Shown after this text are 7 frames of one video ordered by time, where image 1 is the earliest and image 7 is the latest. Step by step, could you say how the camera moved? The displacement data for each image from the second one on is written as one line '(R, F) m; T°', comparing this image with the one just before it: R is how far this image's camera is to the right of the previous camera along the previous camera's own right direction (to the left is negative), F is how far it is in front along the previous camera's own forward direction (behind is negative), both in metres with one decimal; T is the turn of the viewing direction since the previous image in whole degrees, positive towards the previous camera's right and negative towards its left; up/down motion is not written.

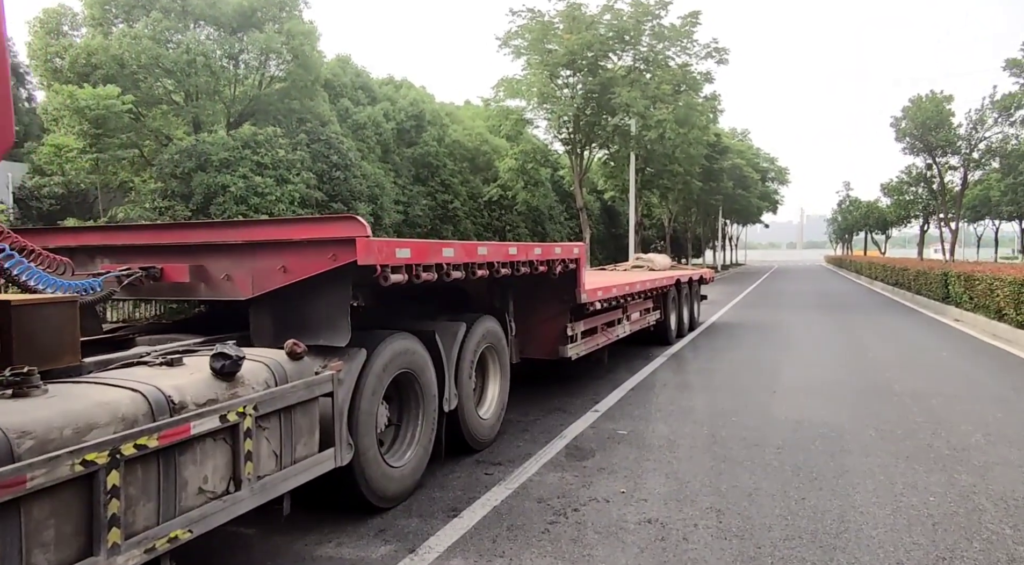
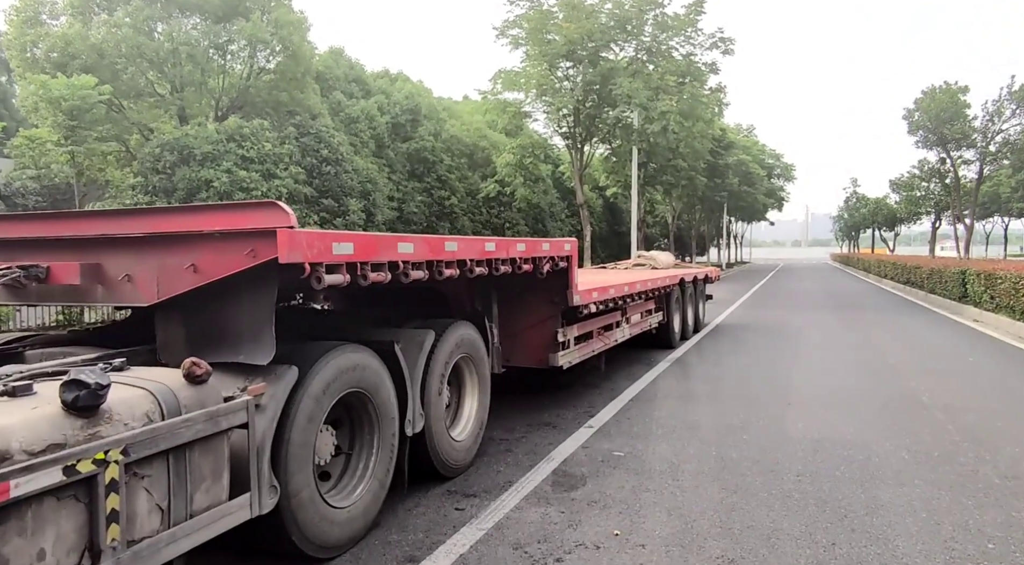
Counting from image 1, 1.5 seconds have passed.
(+0.2, +0.8) m; 0°
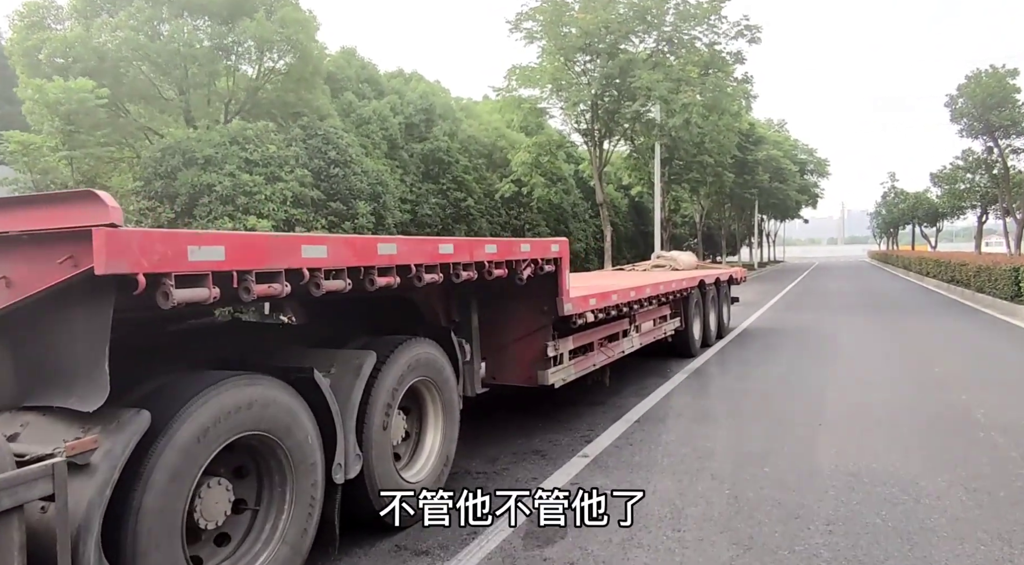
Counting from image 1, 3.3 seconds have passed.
(+0.4, +0.9) m; -3°
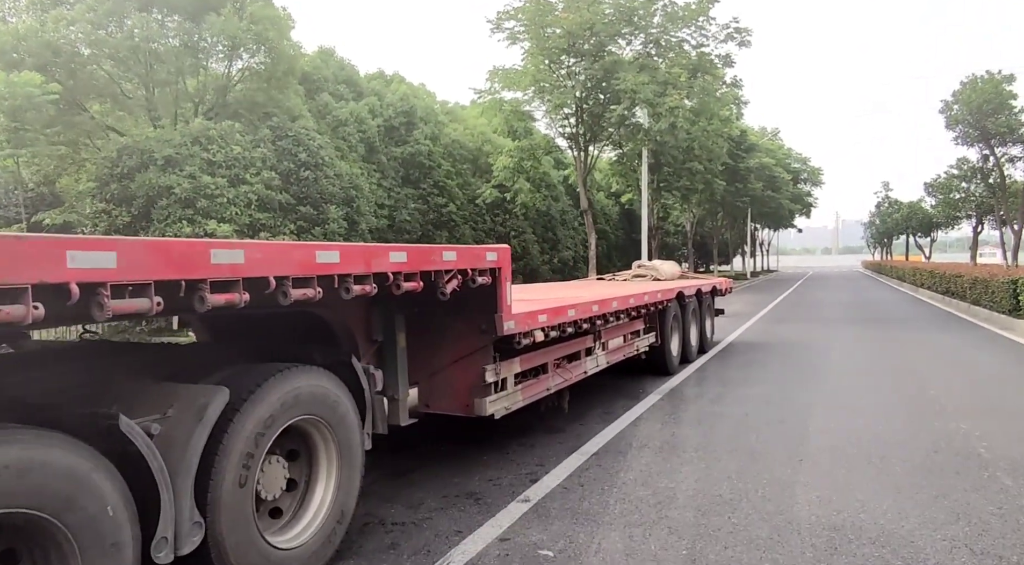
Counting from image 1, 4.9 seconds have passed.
(+0.5, +0.8) m; 0°
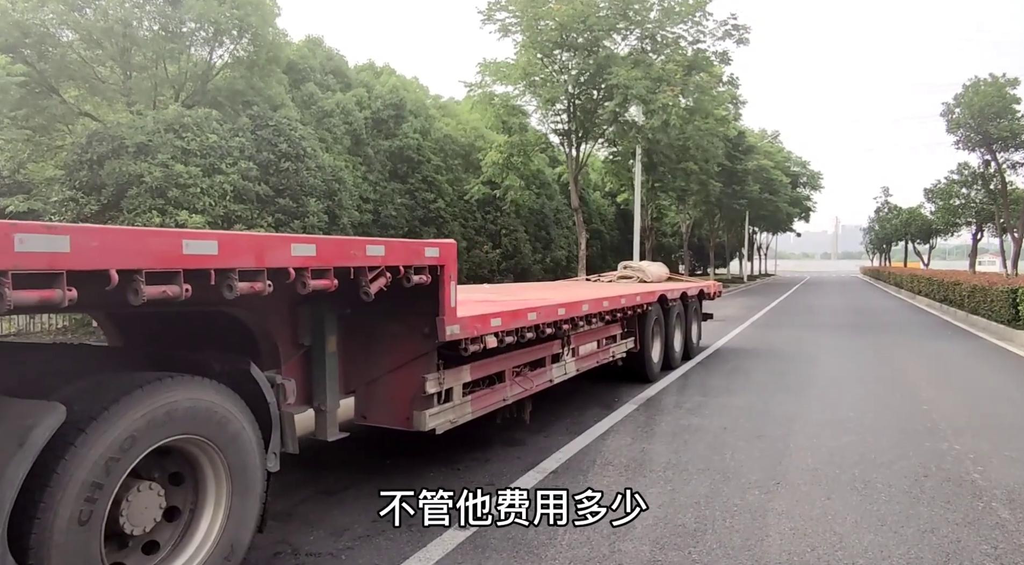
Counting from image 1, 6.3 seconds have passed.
(+0.4, +0.5) m; 0°
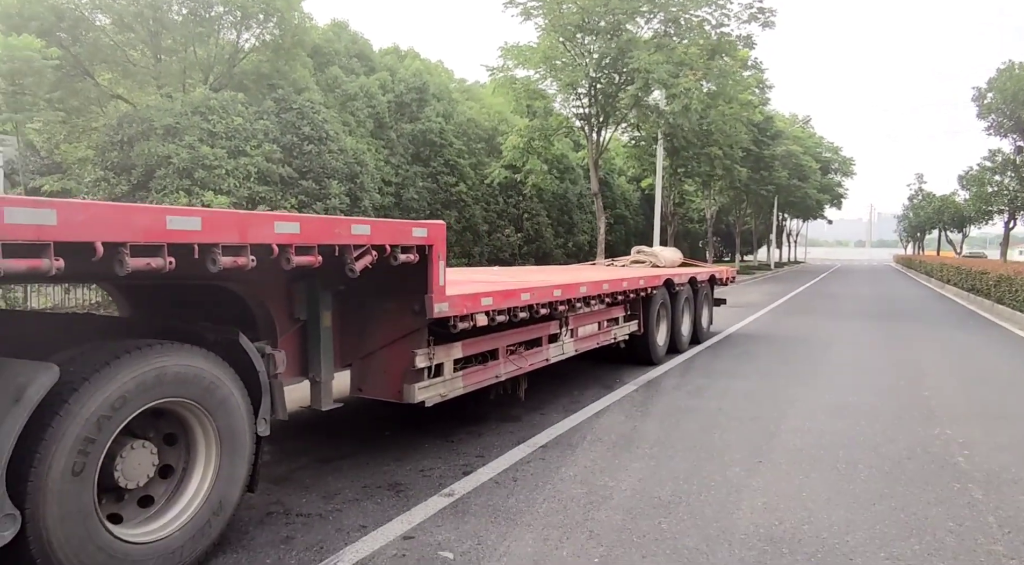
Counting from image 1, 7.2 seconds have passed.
(+0.3, -0.2) m; -2°
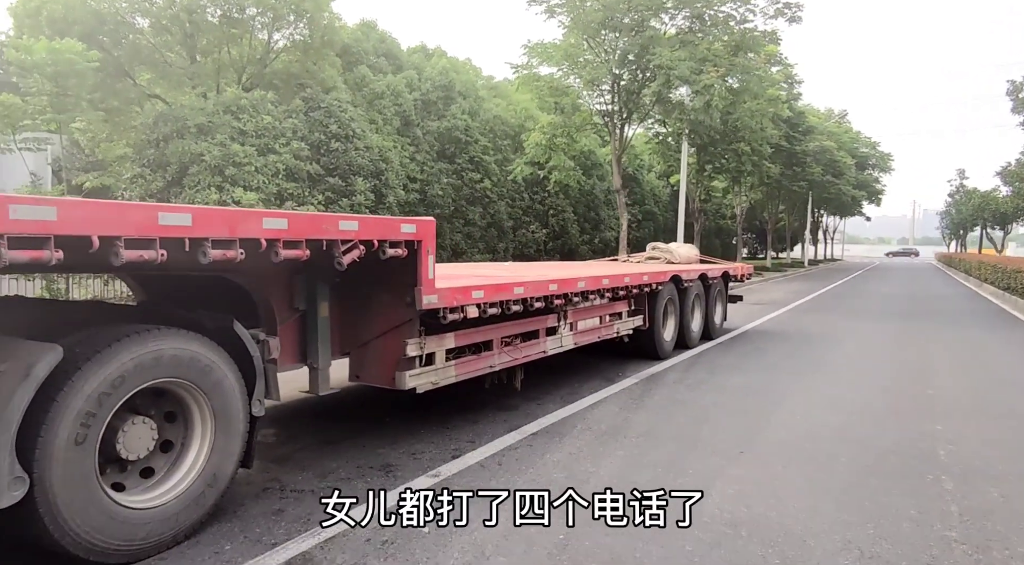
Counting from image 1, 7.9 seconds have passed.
(+0.4, -0.2) m; -3°
